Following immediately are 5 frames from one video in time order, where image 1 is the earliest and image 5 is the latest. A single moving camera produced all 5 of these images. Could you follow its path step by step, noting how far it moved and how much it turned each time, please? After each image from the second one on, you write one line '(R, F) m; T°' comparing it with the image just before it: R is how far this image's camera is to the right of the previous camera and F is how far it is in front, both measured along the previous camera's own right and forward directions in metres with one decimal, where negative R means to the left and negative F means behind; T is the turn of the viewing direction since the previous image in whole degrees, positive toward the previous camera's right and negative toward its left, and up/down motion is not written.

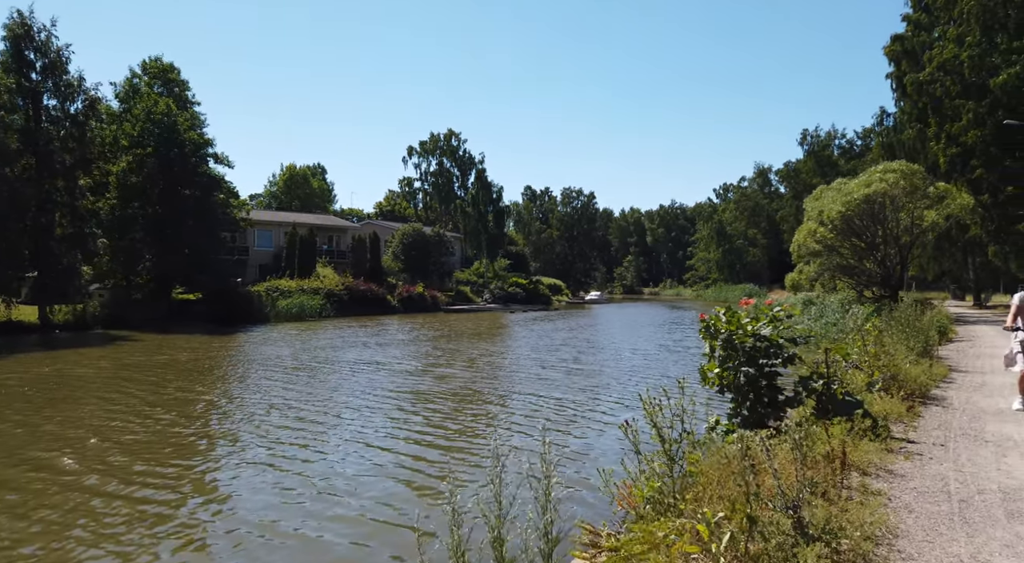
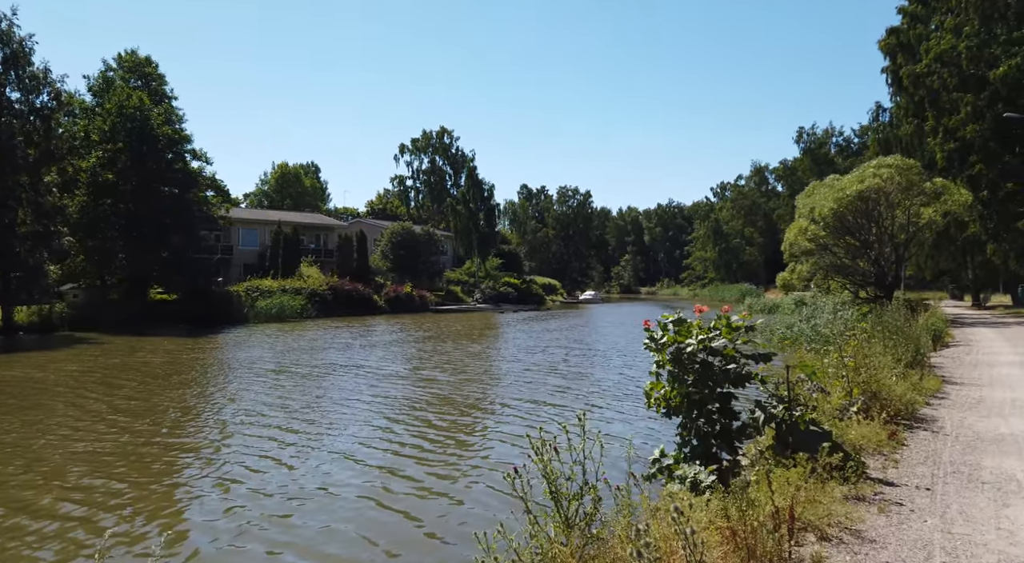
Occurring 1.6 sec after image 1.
(+0.5, +0.8) m; 0°
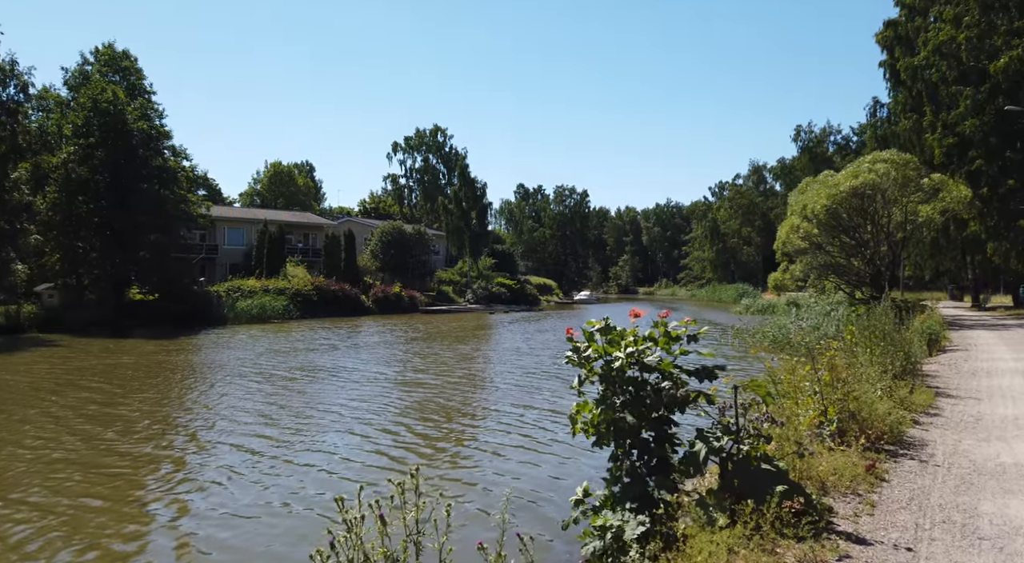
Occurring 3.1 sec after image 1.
(+0.5, +0.8) m; 0°
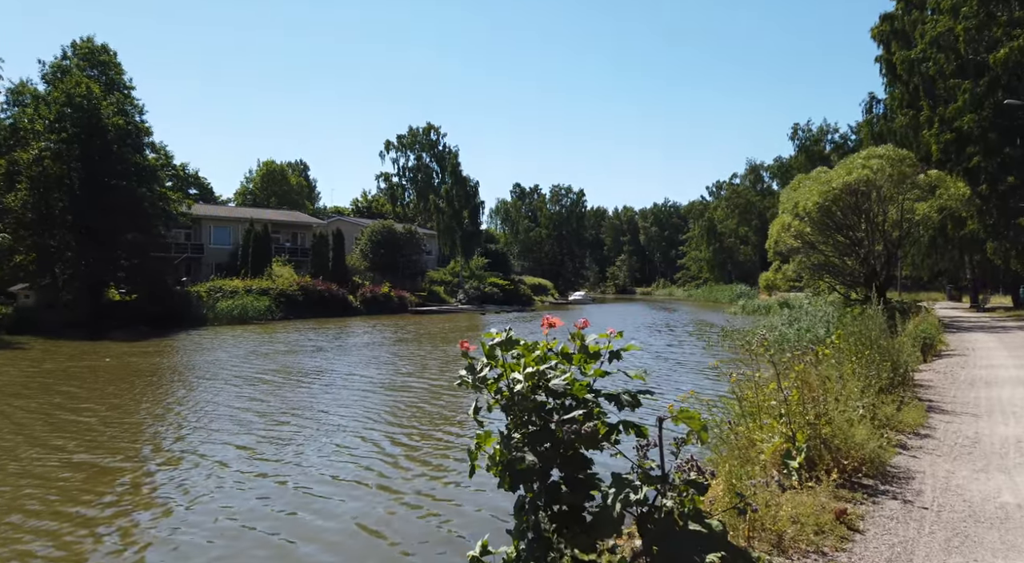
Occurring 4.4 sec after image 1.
(+0.4, +0.7) m; 0°
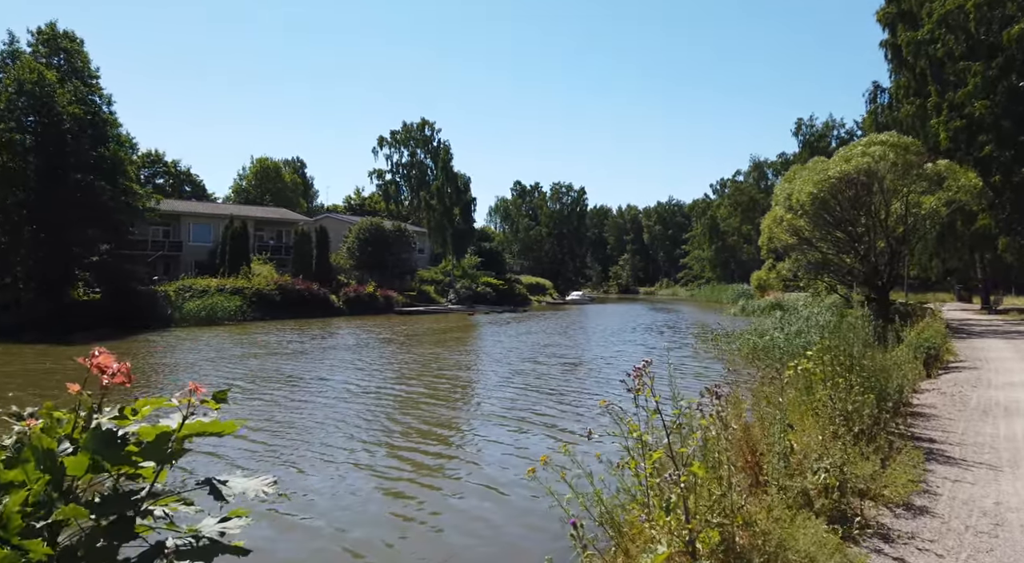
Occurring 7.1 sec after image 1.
(+0.8, +1.5) m; 0°
